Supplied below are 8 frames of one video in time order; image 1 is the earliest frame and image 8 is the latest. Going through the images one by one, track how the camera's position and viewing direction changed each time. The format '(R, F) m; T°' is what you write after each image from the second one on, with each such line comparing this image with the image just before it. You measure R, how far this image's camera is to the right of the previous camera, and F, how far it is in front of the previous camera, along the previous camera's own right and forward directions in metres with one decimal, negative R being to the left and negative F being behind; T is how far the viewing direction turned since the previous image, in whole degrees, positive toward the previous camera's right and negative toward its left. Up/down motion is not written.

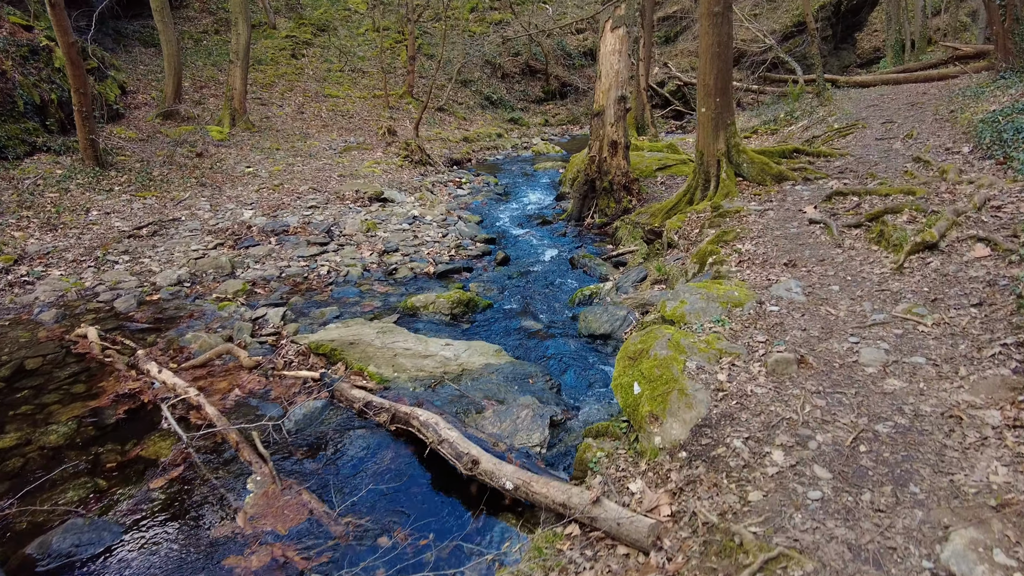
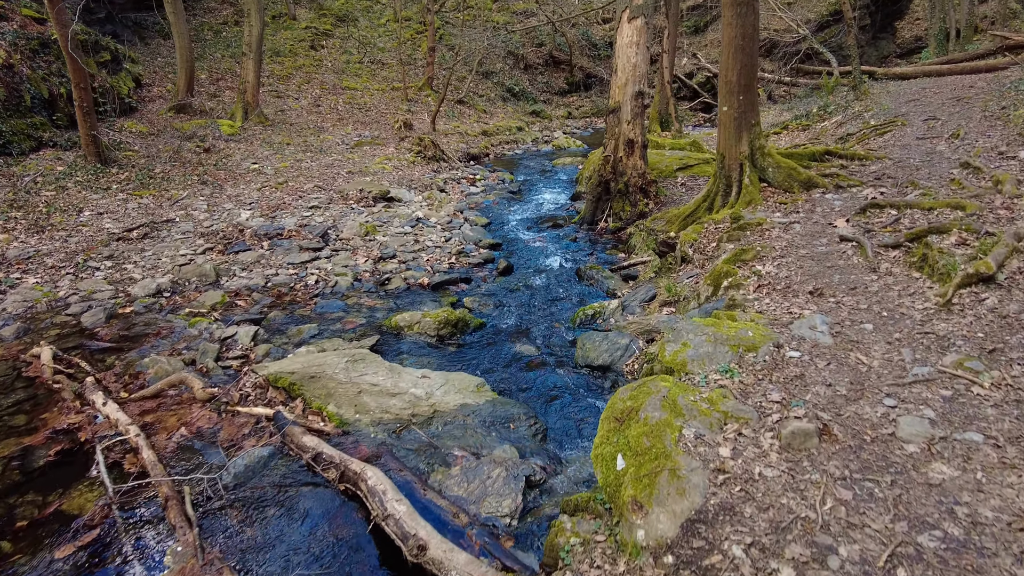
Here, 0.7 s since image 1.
(+0.4, +0.7) m; -2°
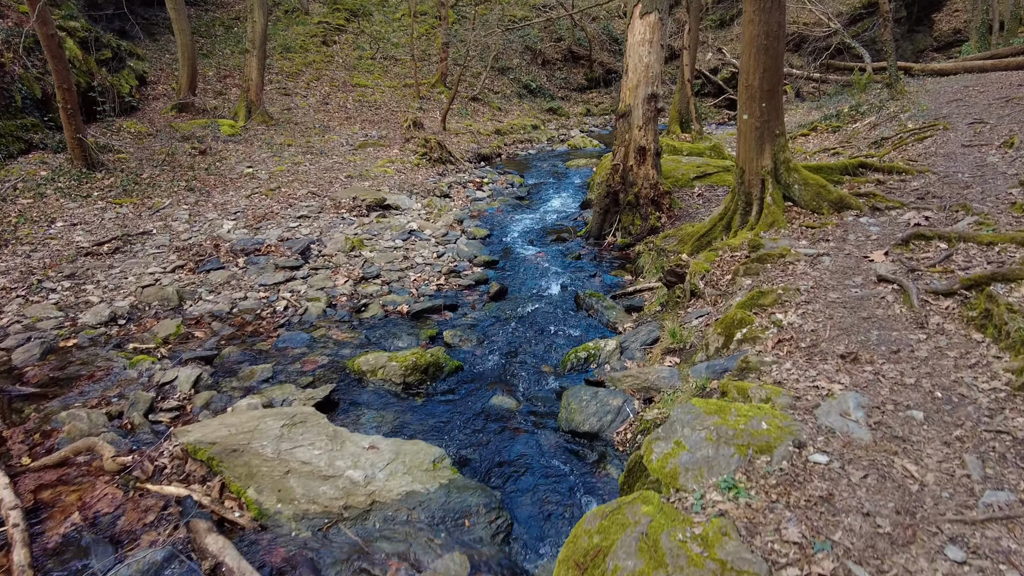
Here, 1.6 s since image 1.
(+0.4, +0.9) m; -2°
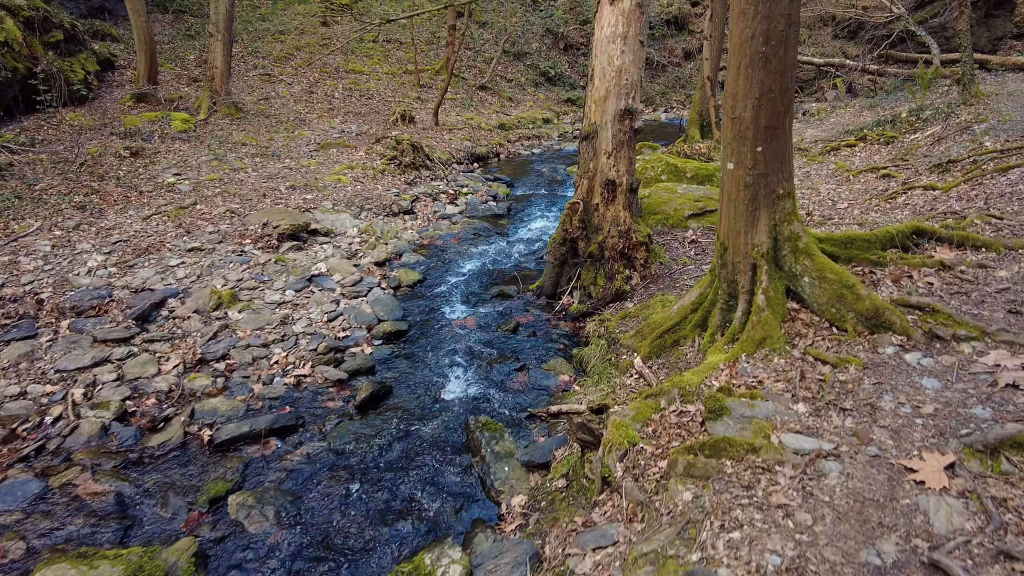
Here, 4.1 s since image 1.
(+1.5, +2.8) m; -4°
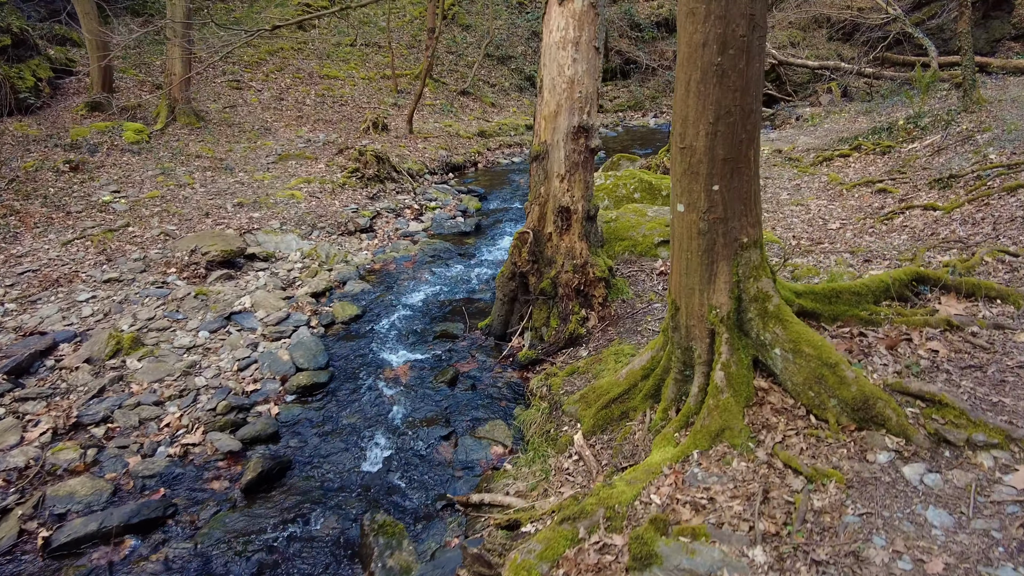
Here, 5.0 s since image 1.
(+0.6, +1.0) m; 0°
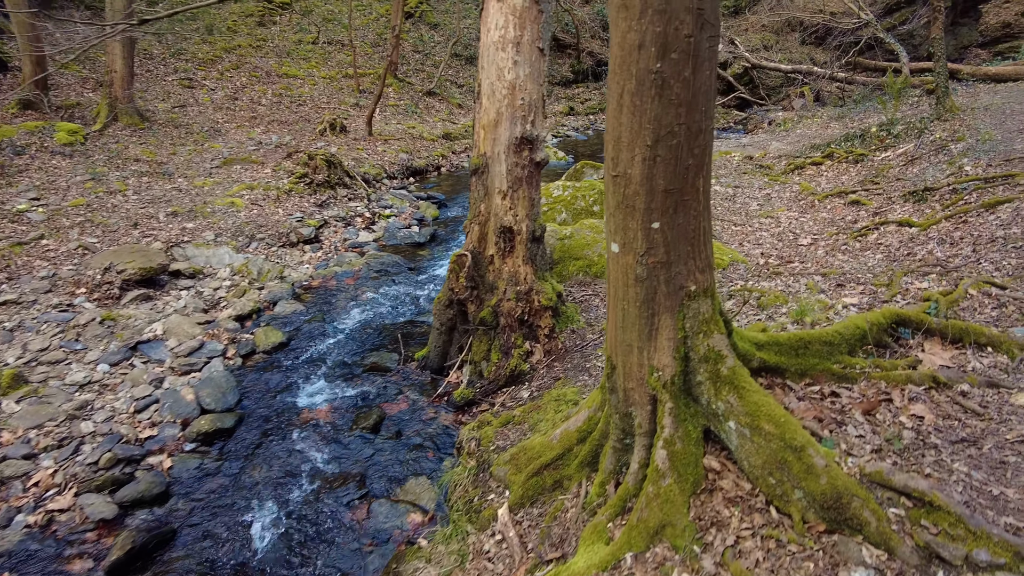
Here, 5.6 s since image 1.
(+0.4, +0.7) m; +2°
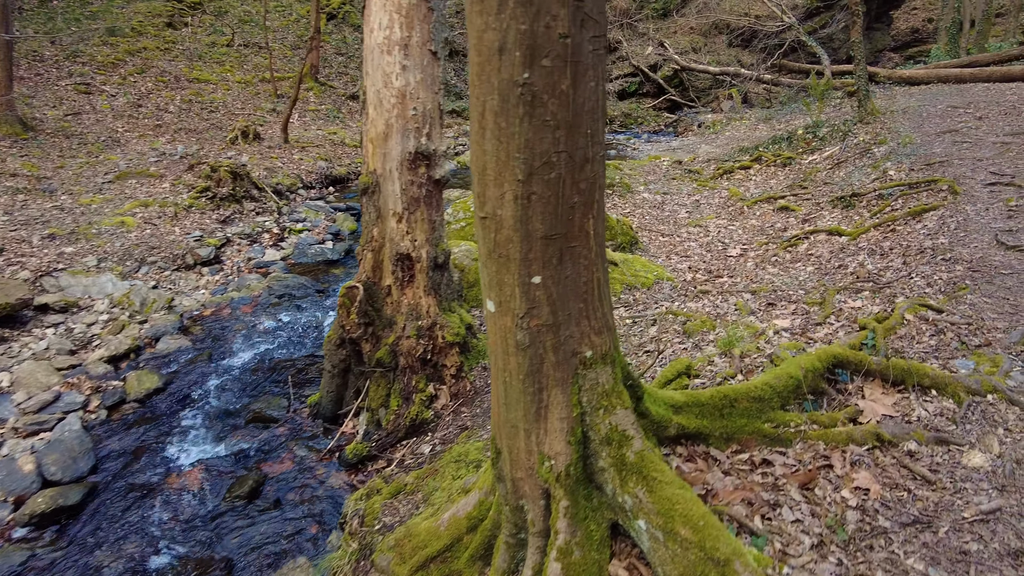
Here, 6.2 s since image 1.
(+0.4, +0.7) m; +5°
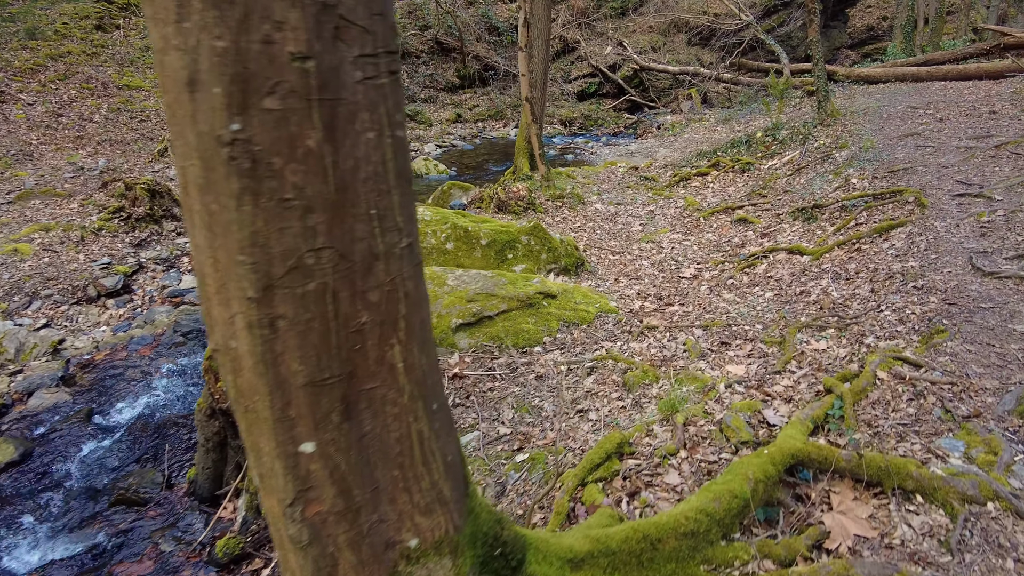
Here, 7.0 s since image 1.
(+0.5, +0.9) m; +3°
